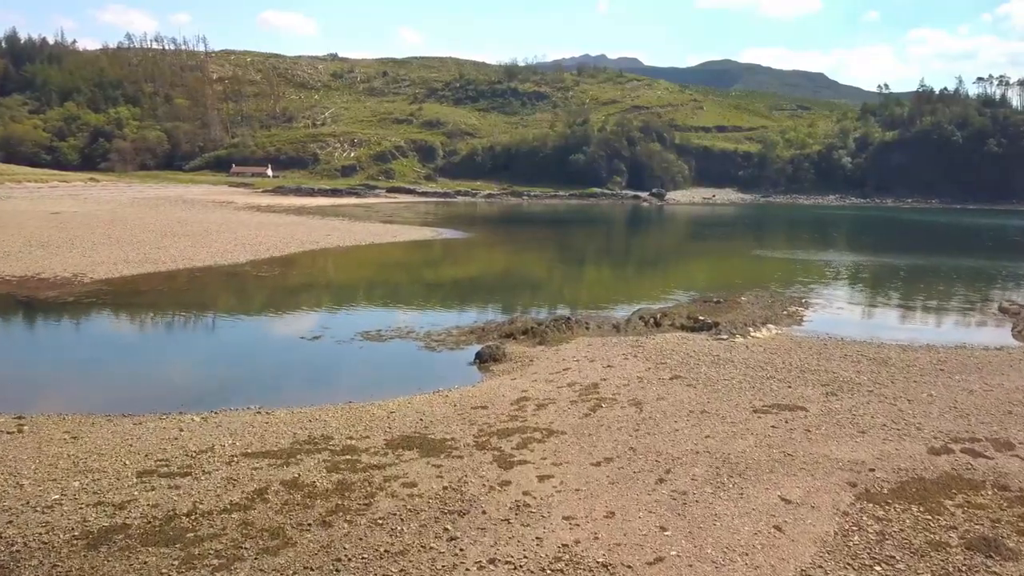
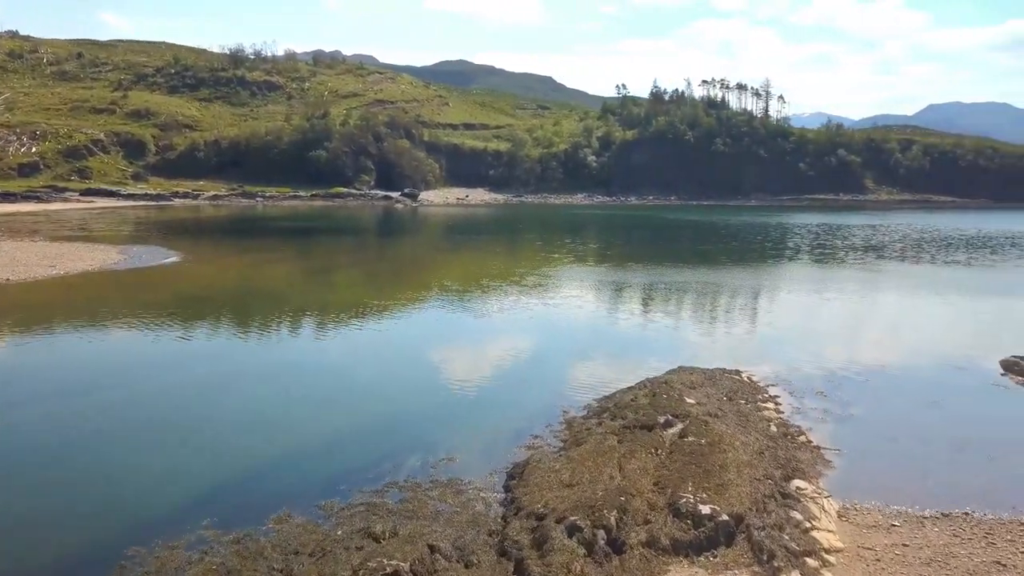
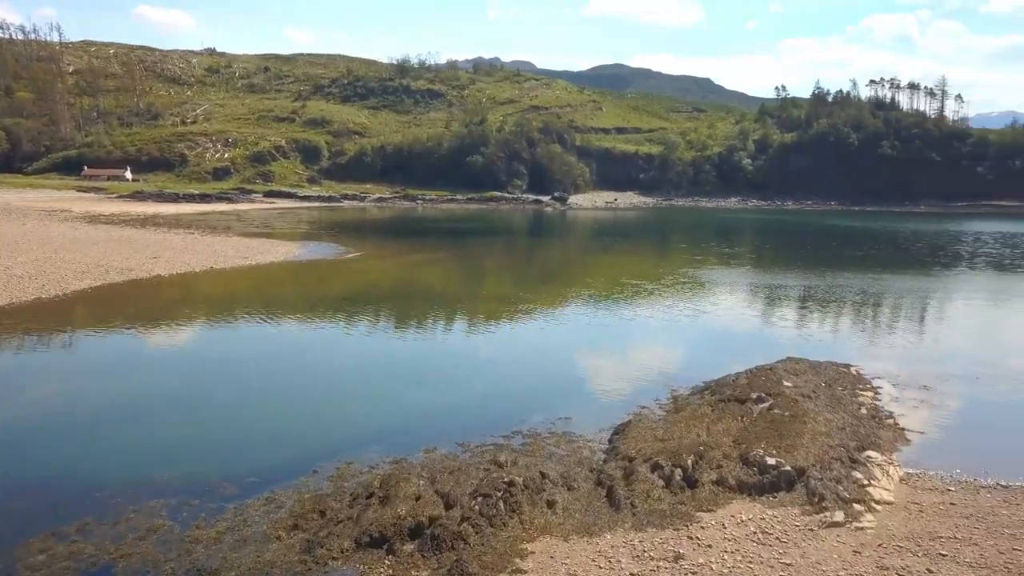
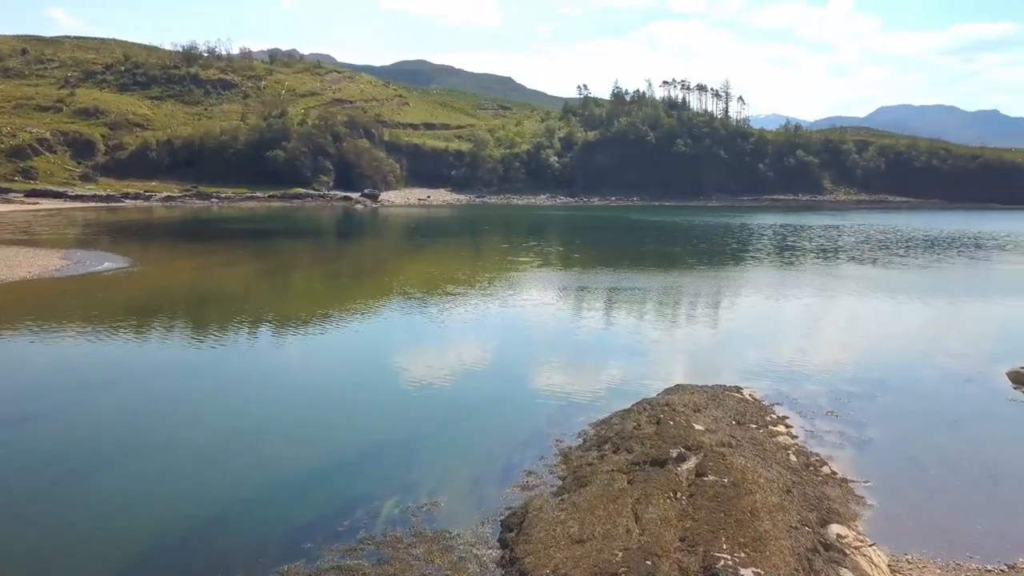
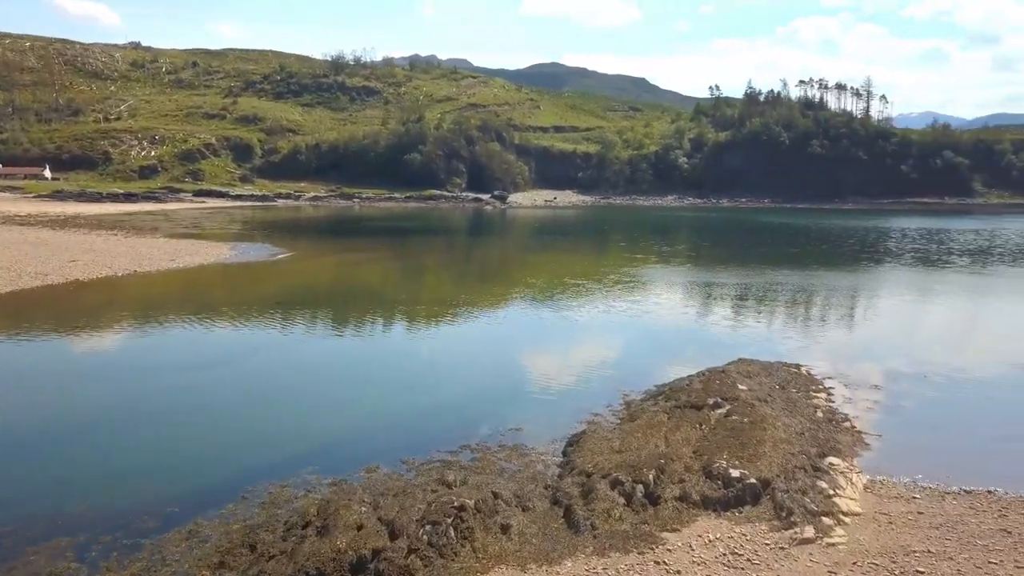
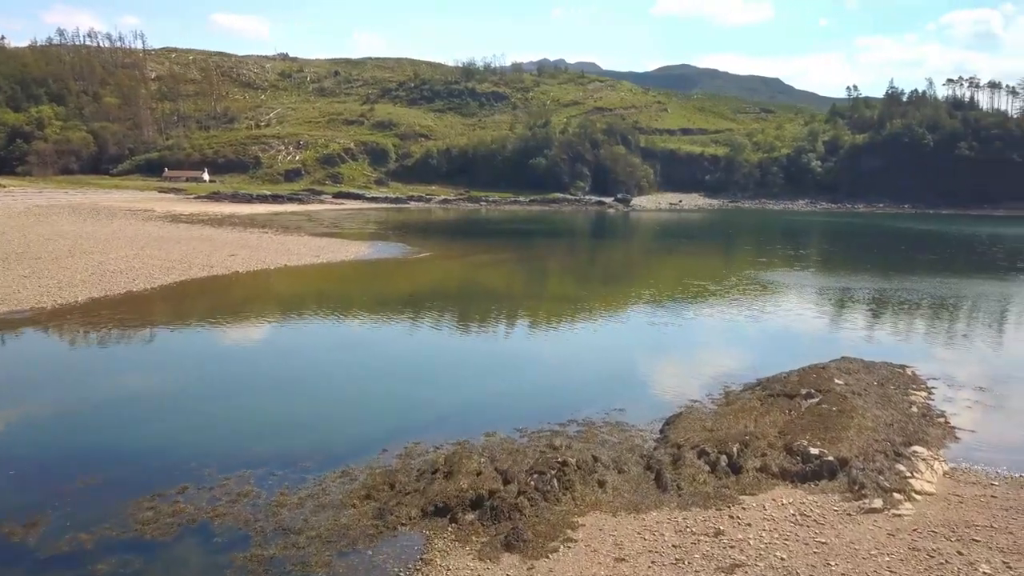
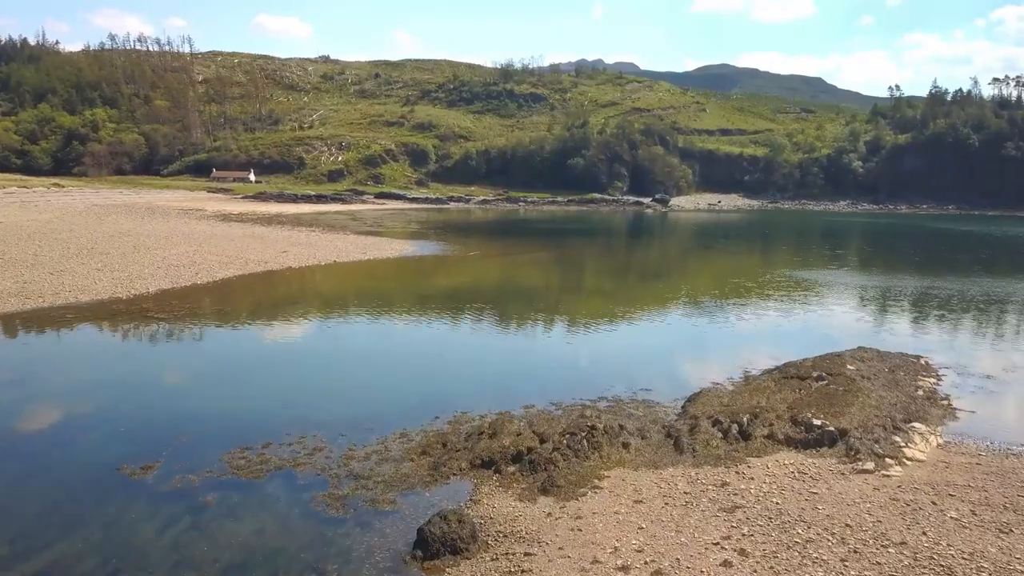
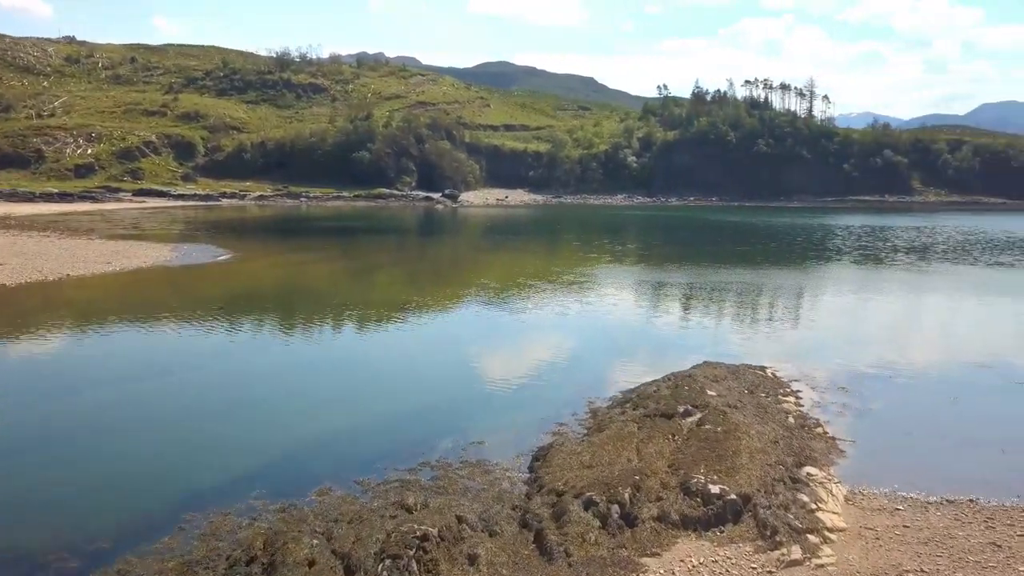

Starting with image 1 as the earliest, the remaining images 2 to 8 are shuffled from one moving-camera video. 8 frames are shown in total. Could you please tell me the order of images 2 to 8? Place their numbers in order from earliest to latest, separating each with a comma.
7, 6, 3, 5, 8, 2, 4
